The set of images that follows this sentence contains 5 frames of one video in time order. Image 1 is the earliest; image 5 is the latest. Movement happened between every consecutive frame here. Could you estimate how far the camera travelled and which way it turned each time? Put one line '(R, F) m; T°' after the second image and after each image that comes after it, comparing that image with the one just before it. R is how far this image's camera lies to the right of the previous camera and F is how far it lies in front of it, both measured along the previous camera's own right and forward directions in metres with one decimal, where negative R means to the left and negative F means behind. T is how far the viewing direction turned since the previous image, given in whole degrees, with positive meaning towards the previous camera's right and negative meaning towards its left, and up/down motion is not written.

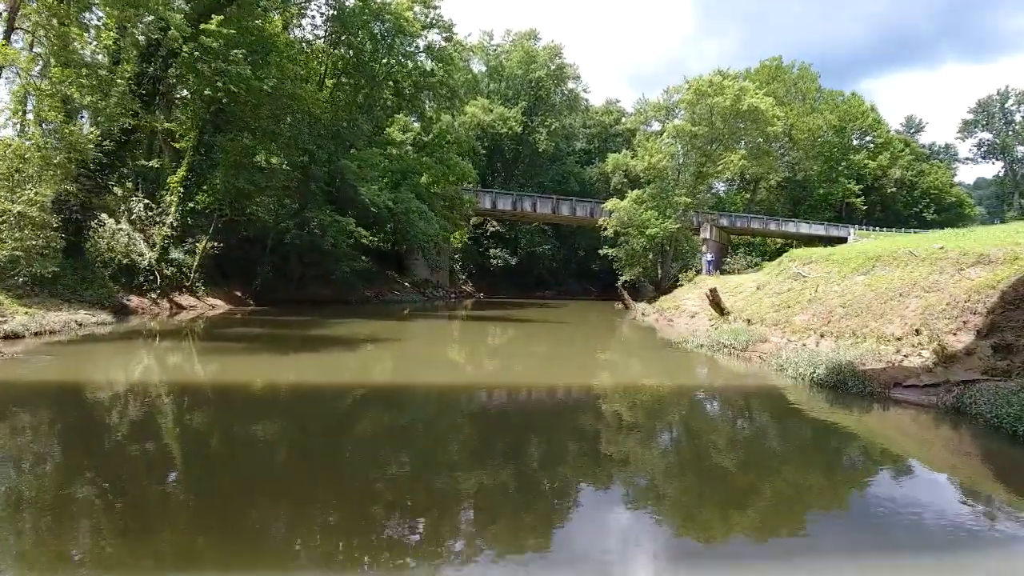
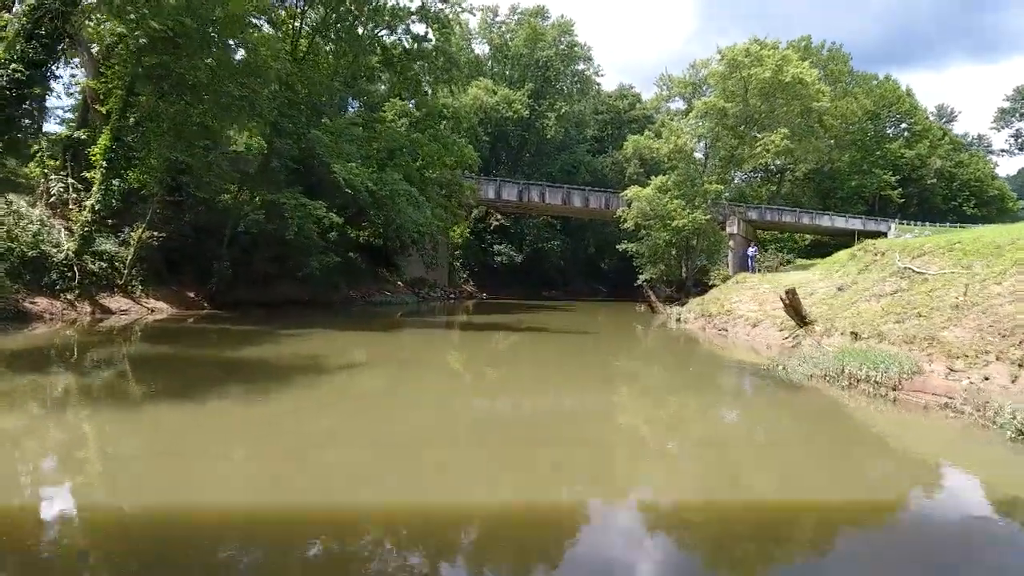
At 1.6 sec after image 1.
(-0.1, +4.1) m; 0°
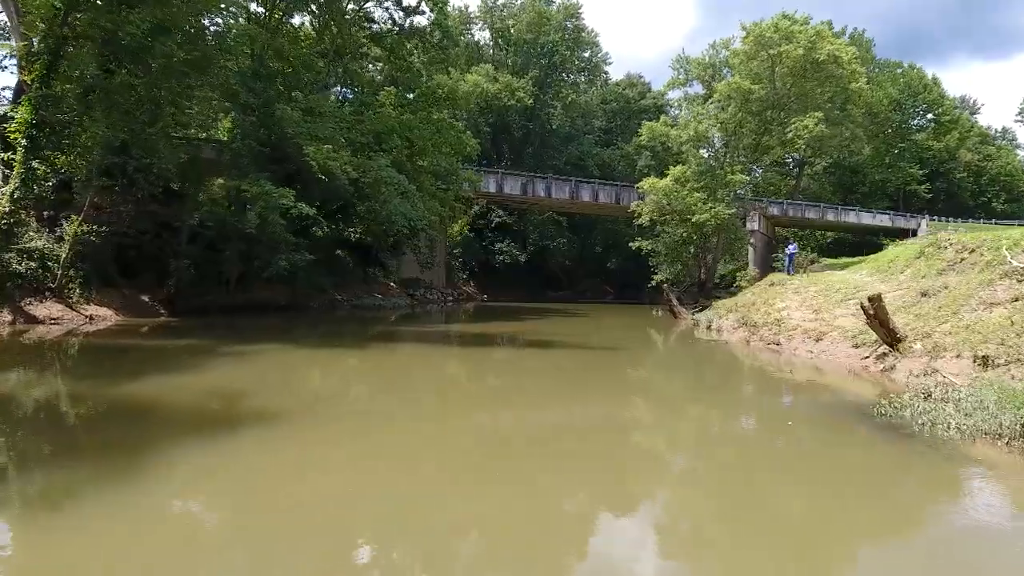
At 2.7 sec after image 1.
(0.0, +2.7) m; 0°
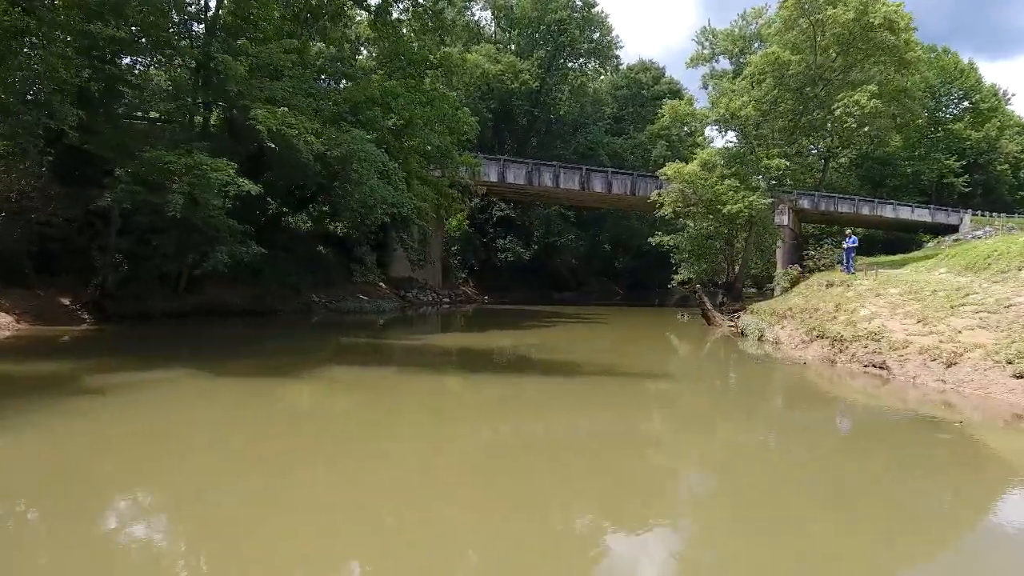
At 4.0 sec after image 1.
(0.0, +3.3) m; 0°
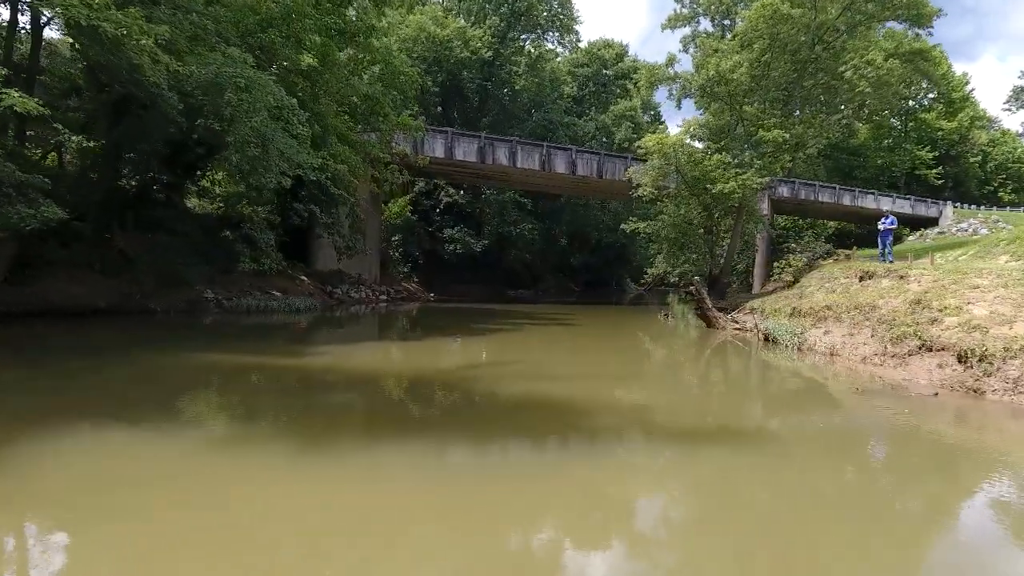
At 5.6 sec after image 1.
(0.0, +4.0) m; +4°
